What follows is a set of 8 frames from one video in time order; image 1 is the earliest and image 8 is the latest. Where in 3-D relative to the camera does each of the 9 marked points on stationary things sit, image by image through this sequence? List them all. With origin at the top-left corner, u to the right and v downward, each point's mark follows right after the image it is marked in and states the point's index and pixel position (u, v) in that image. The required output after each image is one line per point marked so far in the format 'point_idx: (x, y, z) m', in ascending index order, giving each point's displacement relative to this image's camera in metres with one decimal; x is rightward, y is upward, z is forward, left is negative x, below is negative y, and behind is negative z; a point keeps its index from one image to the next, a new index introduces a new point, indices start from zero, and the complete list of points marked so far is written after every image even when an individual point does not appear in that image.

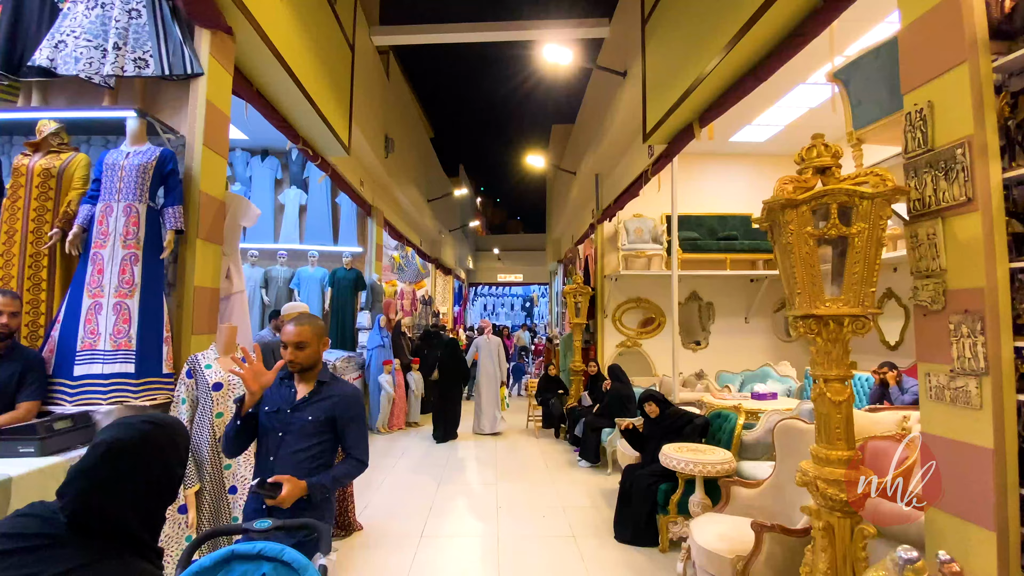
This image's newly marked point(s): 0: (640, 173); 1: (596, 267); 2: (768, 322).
0: (+1.3, +1.1, +4.8) m
1: (+1.1, +0.3, +6.4) m
2: (+3.3, -0.4, +6.1) m
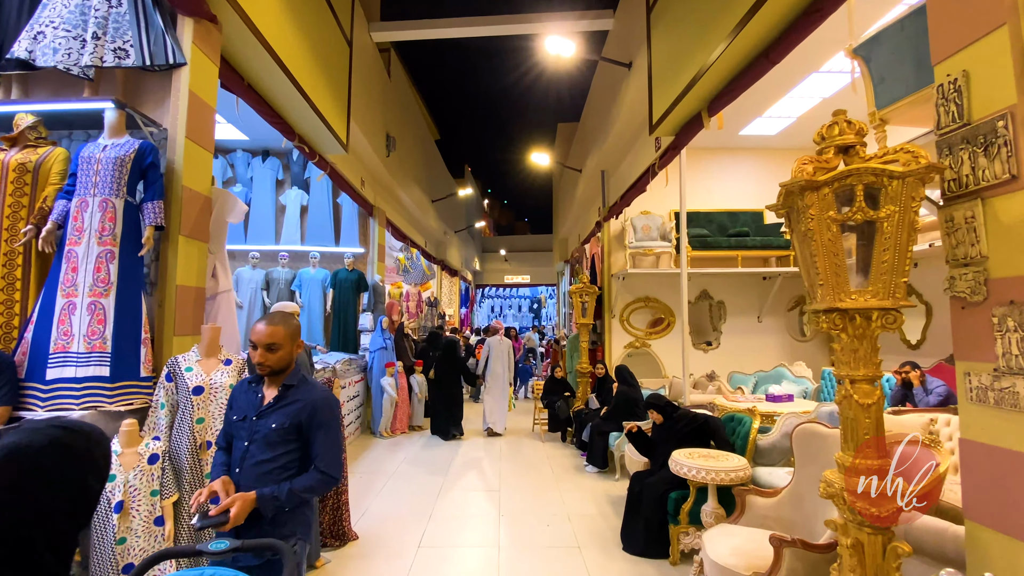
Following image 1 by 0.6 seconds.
0: (+1.3, +1.1, +4.6) m
1: (+1.2, +0.3, +6.2) m
2: (+3.3, -0.4, +5.9) m
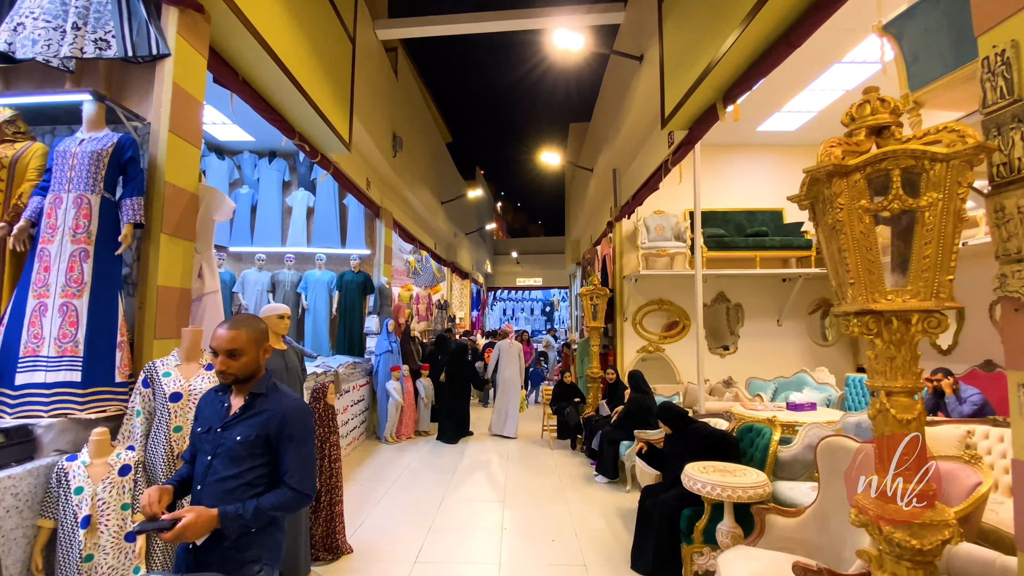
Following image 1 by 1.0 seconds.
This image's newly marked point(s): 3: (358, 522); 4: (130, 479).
0: (+1.4, +1.1, +4.4) m
1: (+1.3, +0.3, +6.1) m
2: (+3.4, -0.4, +5.7) m
3: (-1.0, -1.6, +3.3) m
4: (-1.4, -0.7, +1.8) m
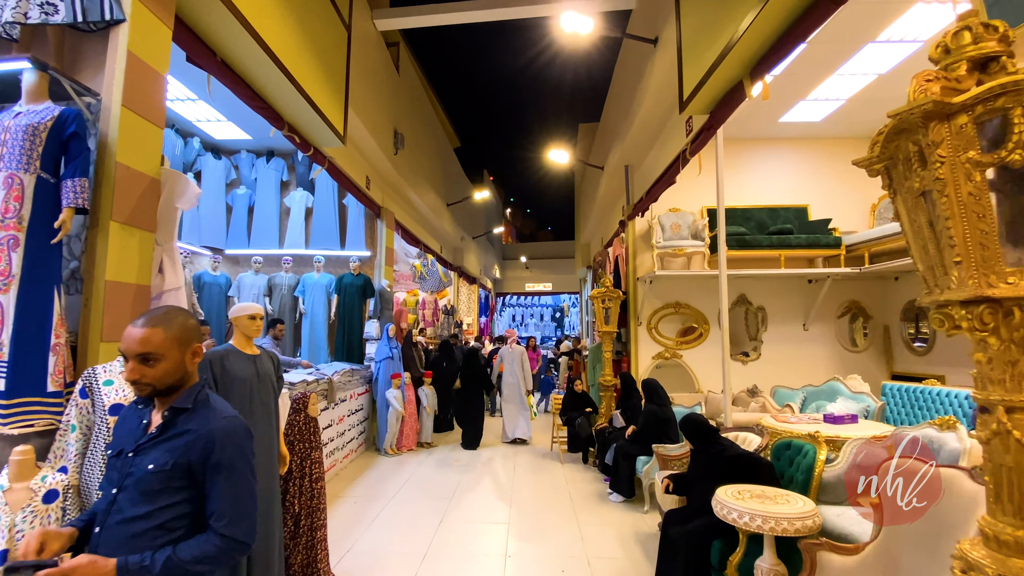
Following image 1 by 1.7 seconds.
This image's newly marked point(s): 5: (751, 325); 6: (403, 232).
0: (+1.4, +1.1, +4.1) m
1: (+1.4, +0.2, +5.7) m
2: (+3.5, -0.4, +5.3) m
3: (-1.0, -1.6, +3.0) m
4: (-1.4, -0.7, +1.5) m
5: (+2.6, -0.4, +5.4) m
6: (-1.5, +0.8, +6.9) m
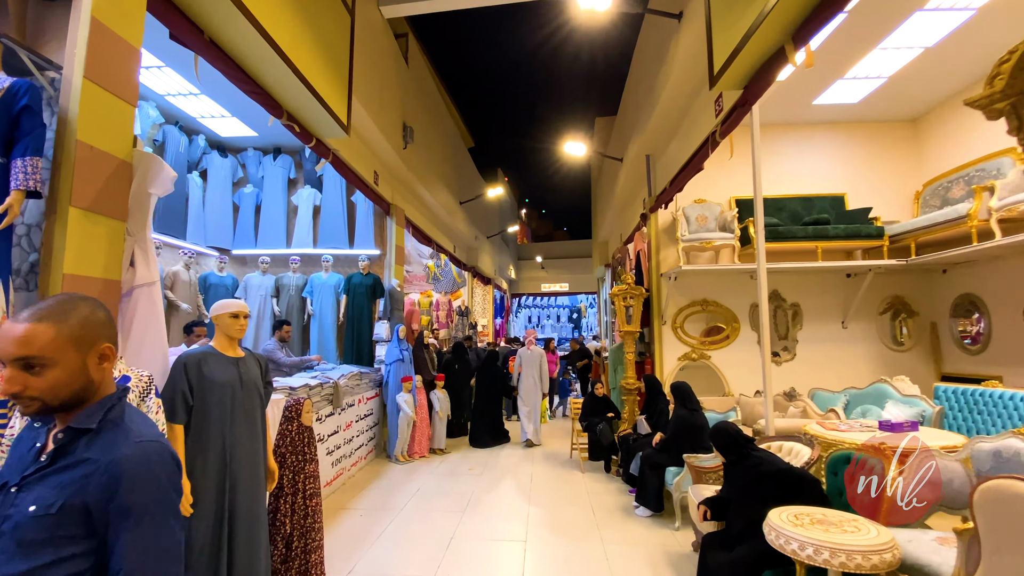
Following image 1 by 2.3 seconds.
0: (+1.5, +1.2, +3.8) m
1: (+1.5, +0.3, +5.4) m
2: (+3.7, -0.4, +4.9) m
3: (-0.9, -1.6, +2.7) m
4: (-1.4, -0.7, +1.3) m
5: (+2.8, -0.4, +5.0) m
6: (-1.3, +0.8, +6.6) m
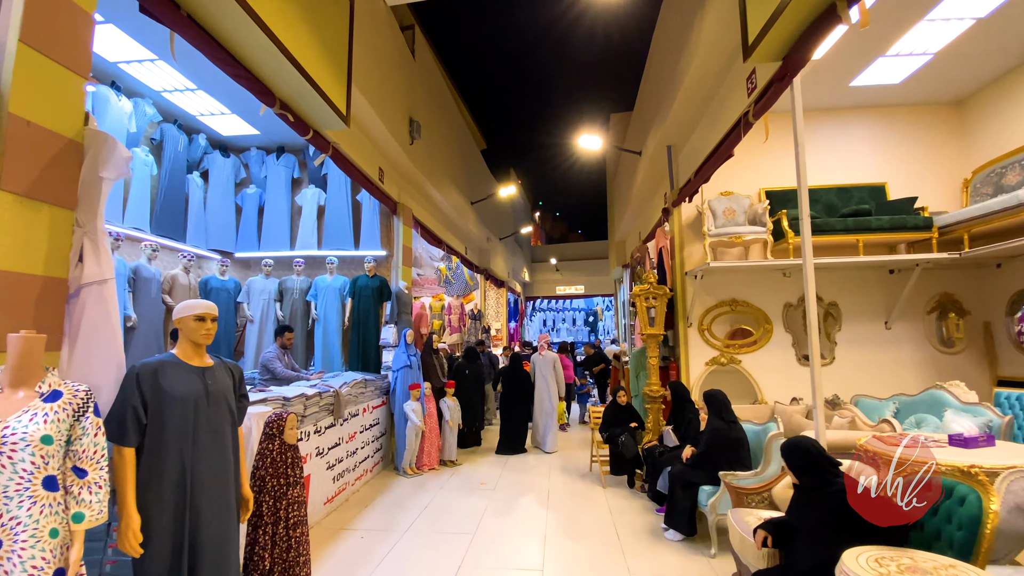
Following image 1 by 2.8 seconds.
0: (+1.6, +1.2, +3.5) m
1: (+1.7, +0.3, +5.1) m
2: (+3.8, -0.4, +4.5) m
3: (-0.8, -1.6, +2.5) m
4: (-1.3, -0.6, +1.0) m
5: (+2.9, -0.3, +4.6) m
6: (-1.2, +0.7, +6.4) m
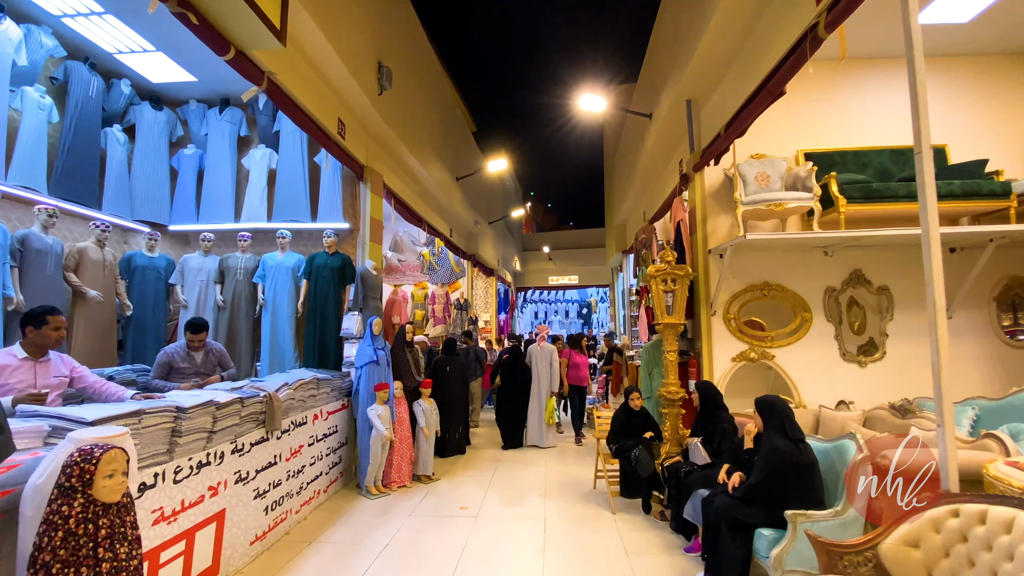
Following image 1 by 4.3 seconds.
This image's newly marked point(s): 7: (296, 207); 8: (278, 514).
0: (+1.5, +1.3, +2.7) m
1: (+1.6, +0.4, +4.3) m
2: (+3.7, -0.2, +3.8) m
3: (-0.9, -1.4, +1.6) m
4: (-1.4, -0.5, +0.2) m
5: (+2.8, -0.2, +3.9) m
6: (-1.3, +0.9, +5.5) m
7: (-1.9, +0.7, +4.3) m
8: (-1.4, -1.3, +2.8) m
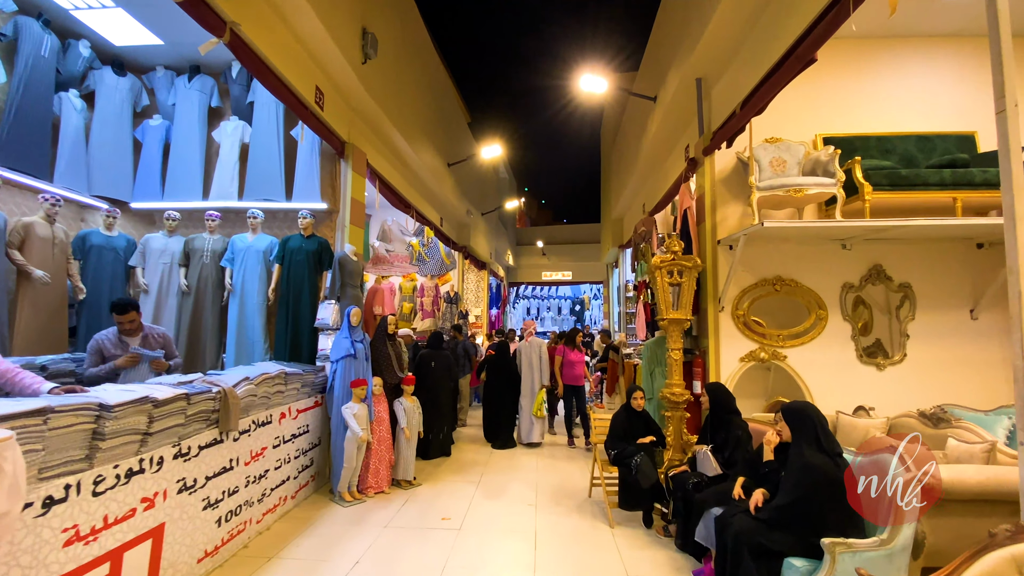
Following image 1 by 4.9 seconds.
0: (+1.5, +1.4, +2.4) m
1: (+1.5, +0.5, +4.0) m
2: (+3.6, -0.2, +3.5) m
3: (-0.9, -1.4, +1.3) m
4: (-1.4, -0.4, -0.2) m
5: (+2.8, -0.2, +3.6) m
6: (-1.3, +1.1, +5.2) m
7: (-2.0, +0.8, +4.0) m
8: (-1.4, -1.2, +2.5) m
